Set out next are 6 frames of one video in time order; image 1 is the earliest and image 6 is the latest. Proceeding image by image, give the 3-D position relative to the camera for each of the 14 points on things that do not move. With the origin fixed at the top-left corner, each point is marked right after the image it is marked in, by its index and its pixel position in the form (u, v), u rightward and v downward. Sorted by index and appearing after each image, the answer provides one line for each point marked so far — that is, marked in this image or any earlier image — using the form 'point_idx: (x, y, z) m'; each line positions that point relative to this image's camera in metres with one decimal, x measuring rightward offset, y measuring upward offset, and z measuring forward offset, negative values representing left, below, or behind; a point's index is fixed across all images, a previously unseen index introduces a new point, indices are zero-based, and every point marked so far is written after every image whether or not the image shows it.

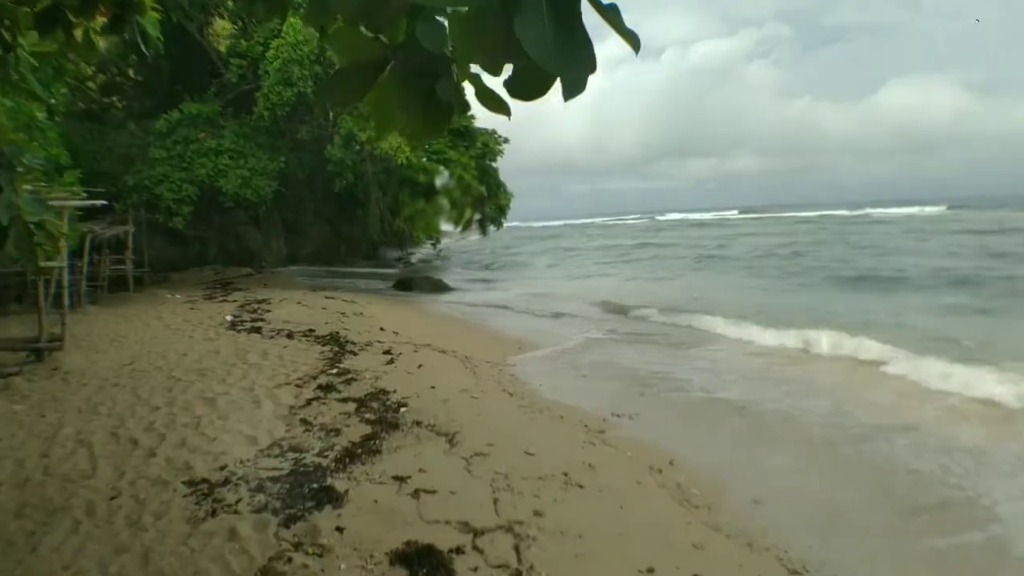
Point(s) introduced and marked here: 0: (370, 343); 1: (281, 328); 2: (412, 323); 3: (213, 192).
0: (-1.8, -0.7, +10.2) m
1: (-3.2, -0.6, +11.3) m
2: (-1.7, -0.6, +13.5) m
3: (-6.6, +2.1, +18.1) m
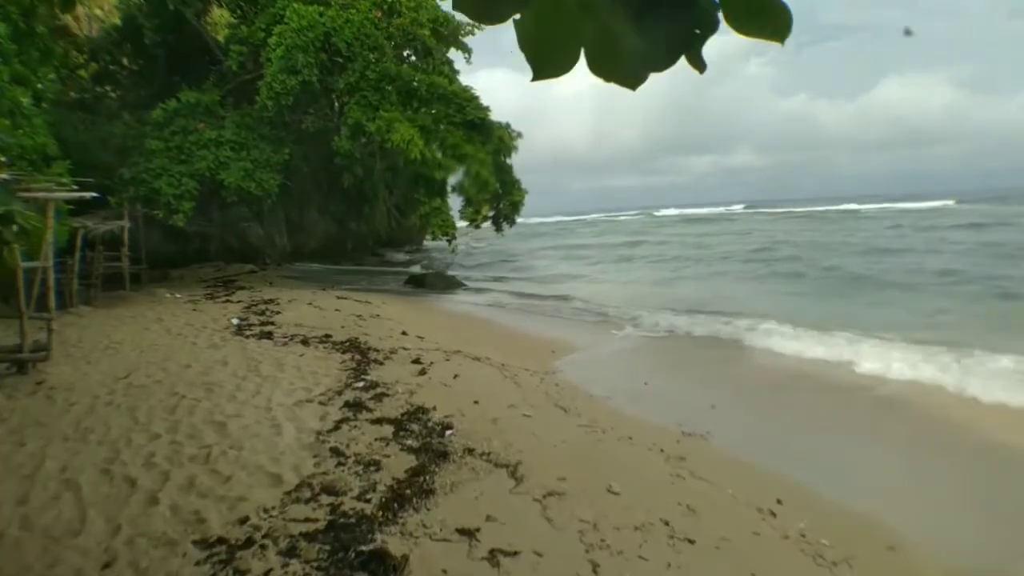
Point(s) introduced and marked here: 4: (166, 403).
0: (-1.3, -0.7, +9.1) m
1: (-2.8, -0.6, +10.2) m
2: (-1.2, -0.6, +12.5) m
3: (-6.2, +2.2, +17.1) m
4: (-2.7, -0.9, +6.5) m
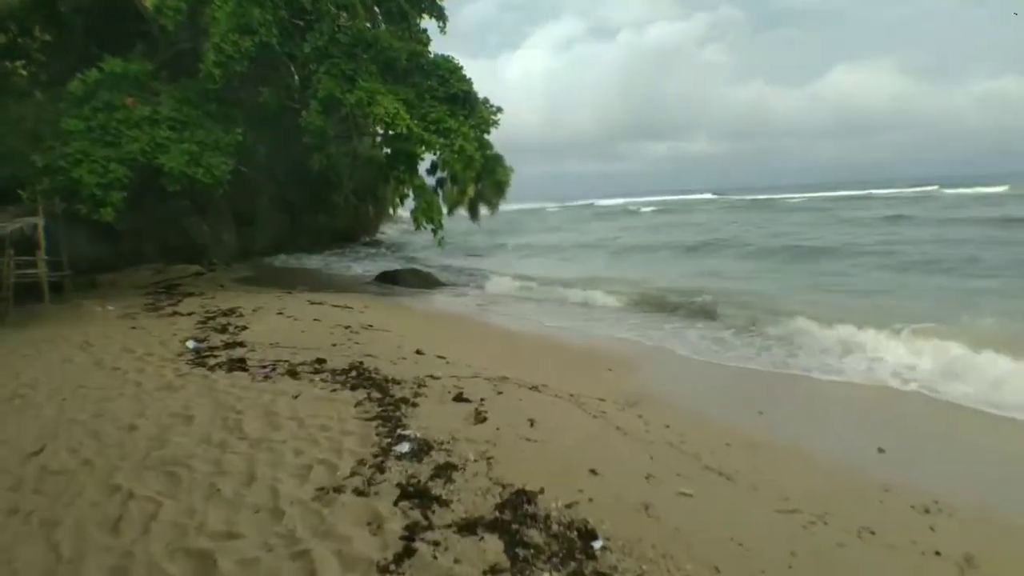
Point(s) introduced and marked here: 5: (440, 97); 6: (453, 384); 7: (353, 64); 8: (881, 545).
0: (-0.7, -0.8, +6.7) m
1: (-2.3, -0.7, +7.7) m
2: (-0.9, -0.6, +10.0) m
3: (-6.3, +2.0, +14.2) m
4: (-2.0, -1.1, +3.9) m
5: (-1.4, +3.6, +15.5) m
6: (-0.5, -0.8, +6.7) m
7: (-2.7, +3.9, +14.3) m
8: (+1.7, -1.2, +3.9) m
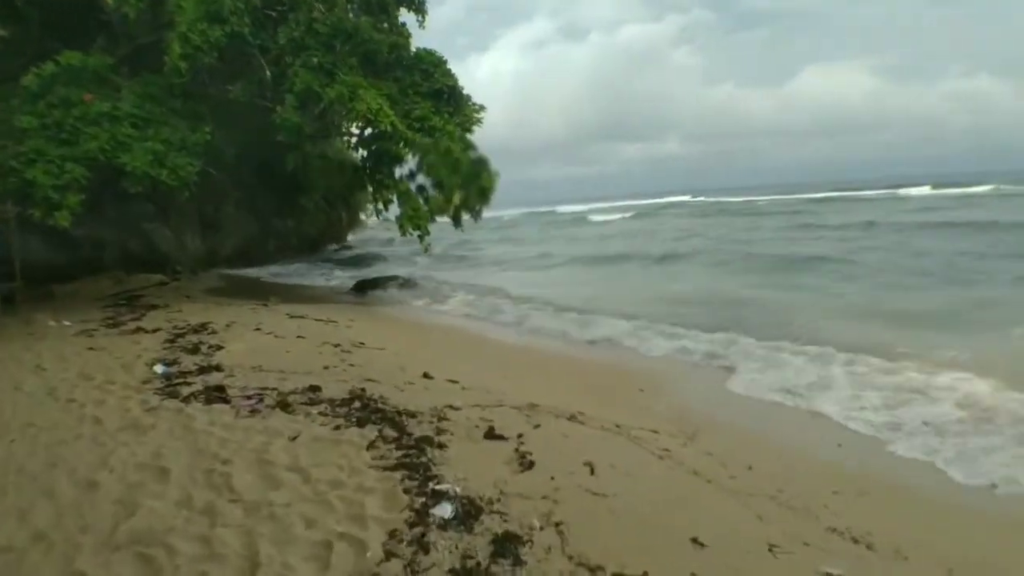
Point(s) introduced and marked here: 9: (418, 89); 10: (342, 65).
0: (-0.5, -0.9, +5.6) m
1: (-2.0, -0.8, +6.5) m
2: (-0.8, -0.7, +8.9) m
3: (-6.4, +1.8, +12.9) m
4: (-1.6, -1.2, +2.8) m
5: (-1.5, +3.5, +14.5) m
6: (-0.2, -0.9, +5.6) m
7: (-2.9, +3.7, +13.2) m
8: (+2.1, -1.3, +2.9) m
9: (-1.6, +3.5, +14.4) m
10: (-2.7, +3.6, +13.2) m
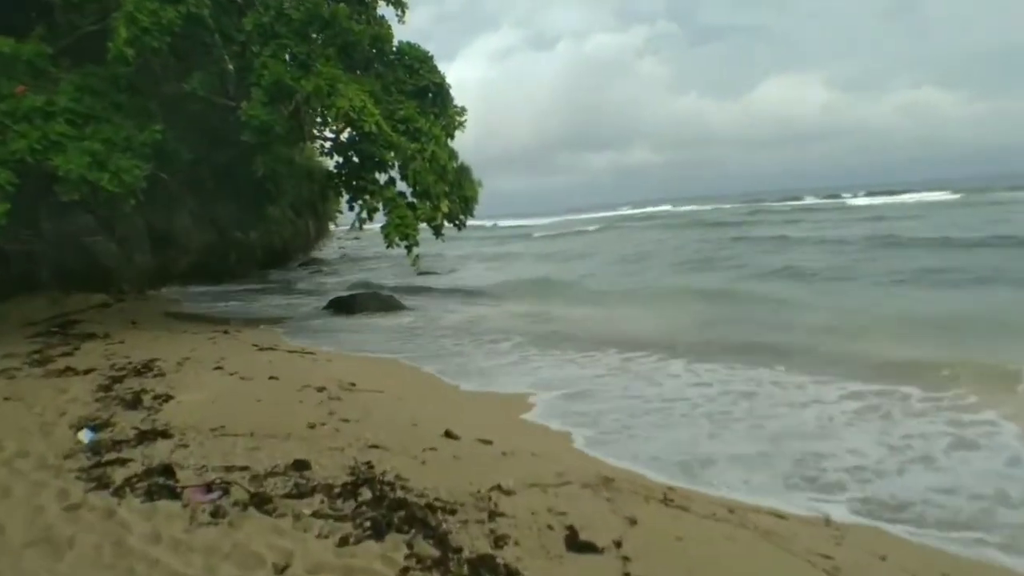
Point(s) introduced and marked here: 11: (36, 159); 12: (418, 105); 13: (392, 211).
0: (-0.1, -1.0, +3.9) m
1: (-1.7, -1.0, +4.7) m
2: (-0.5, -1.0, +7.2) m
3: (-6.4, +1.3, +10.9) m
4: (-1.1, -1.3, +1.0) m
5: (-1.7, +3.1, +12.8) m
6: (+0.2, -1.0, +3.9) m
7: (-2.9, +3.4, +11.4) m
8: (+2.6, -1.3, +1.3) m
9: (-1.8, +3.1, +12.7) m
10: (-2.8, +3.2, +11.4) m
11: (-5.7, +1.4, +9.6) m
12: (-1.5, +2.9, +12.7) m
13: (-1.8, +1.1, +12.0) m
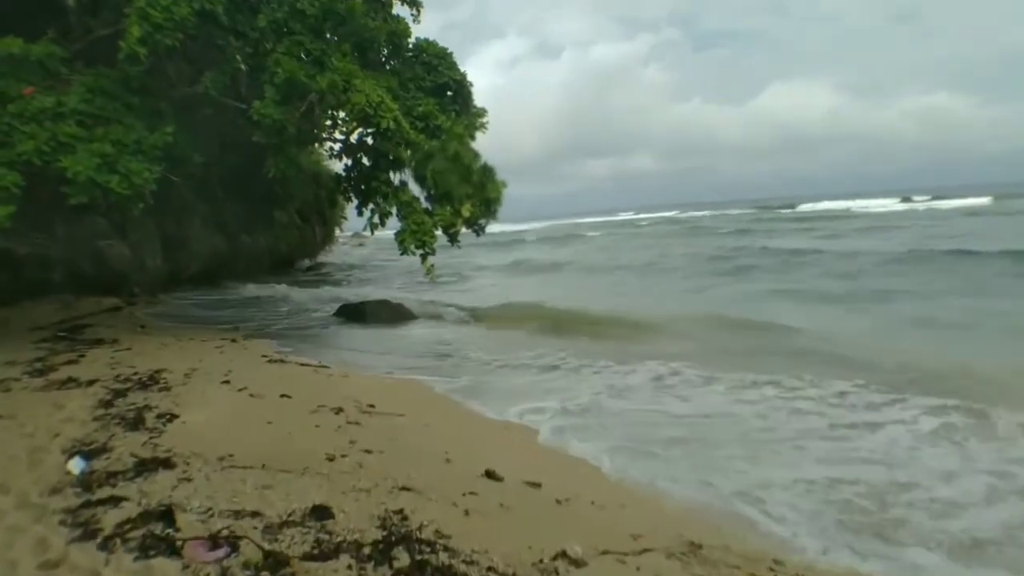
0: (+0.2, -1.1, +3.1) m
1: (-1.4, -1.1, +4.0) m
2: (-0.2, -1.1, +6.4) m
3: (-6.0, +1.3, +10.3) m
4: (-0.8, -1.4, +0.3) m
5: (-1.2, +3.0, +12.0) m
6: (+0.4, -1.1, +3.1) m
7: (-2.5, +3.3, +10.7) m
8: (+2.9, -1.5, +0.5) m
9: (-1.3, +3.0, +12.0) m
10: (-2.3, +3.1, +10.7) m
11: (-5.3, +1.4, +9.0) m
12: (-1.0, +2.8, +12.0) m
13: (-1.4, +1.0, +11.2) m
